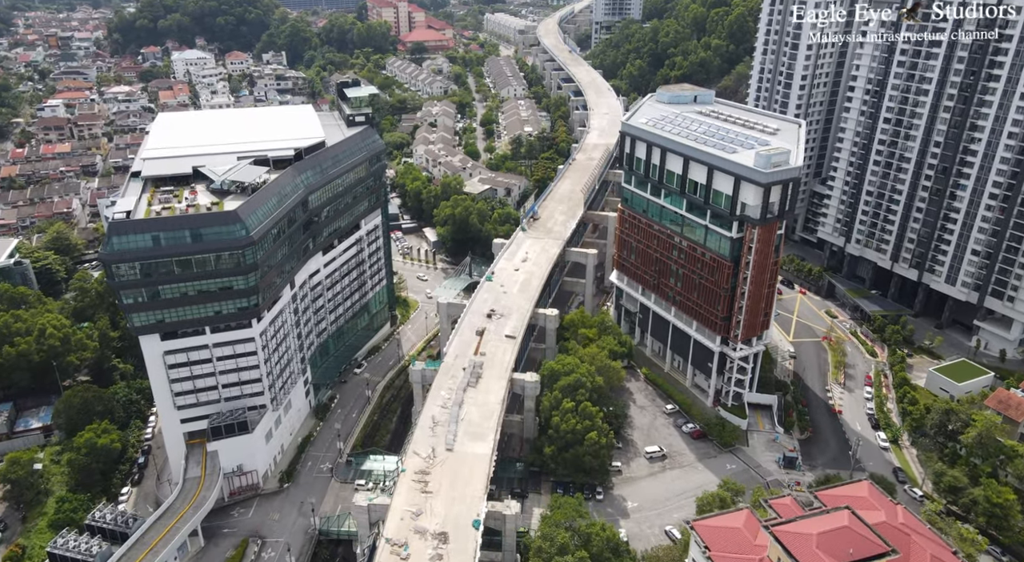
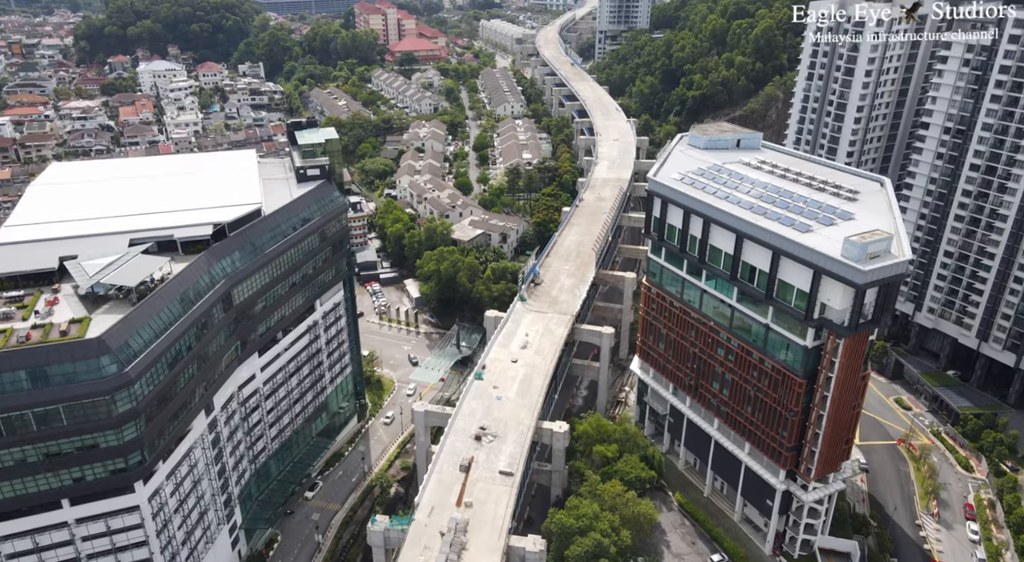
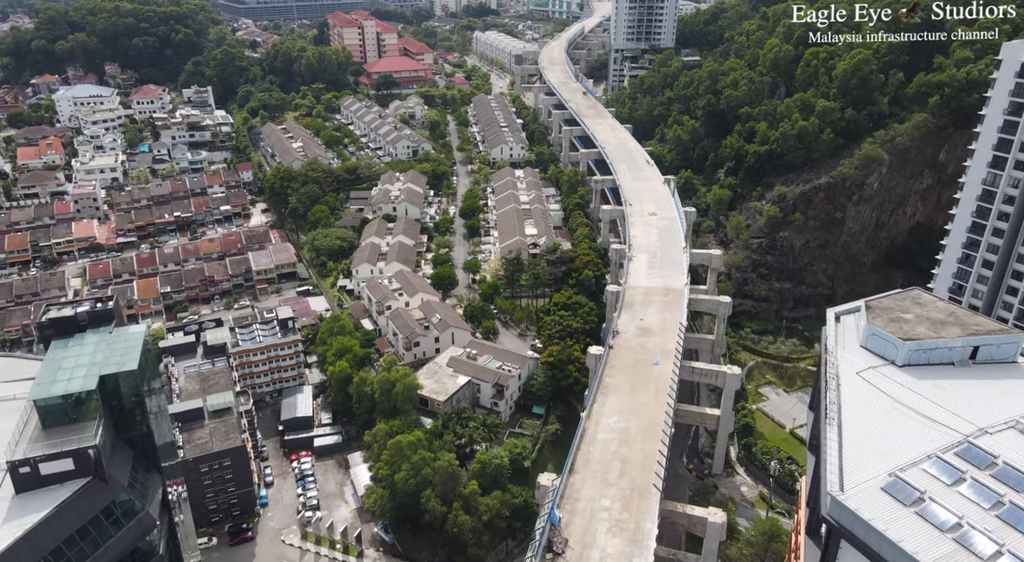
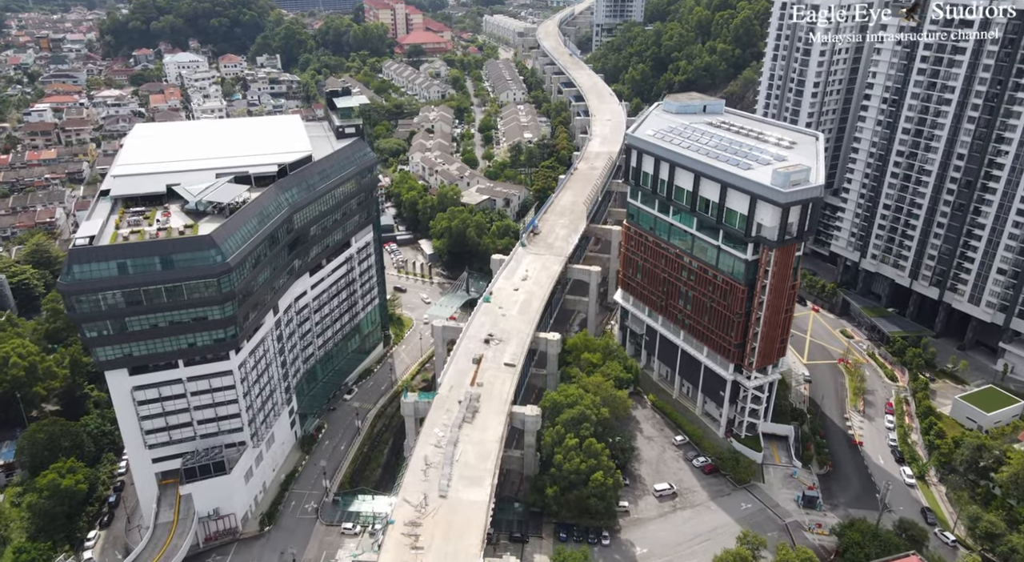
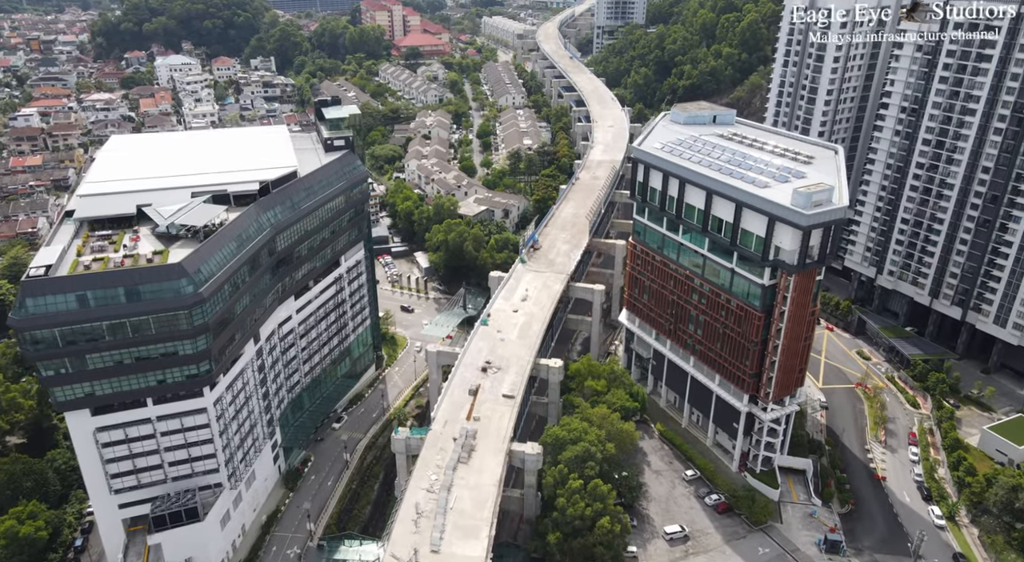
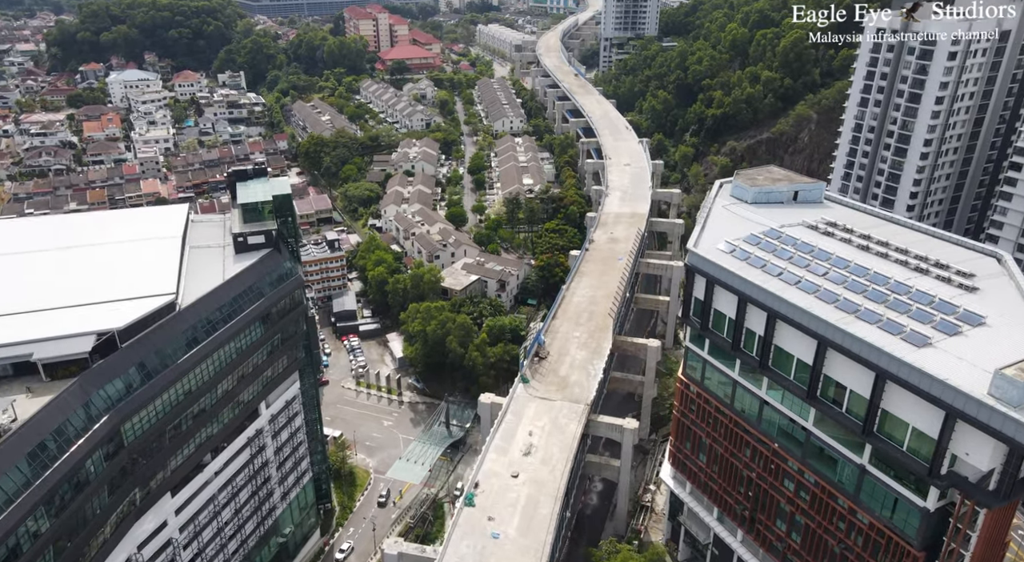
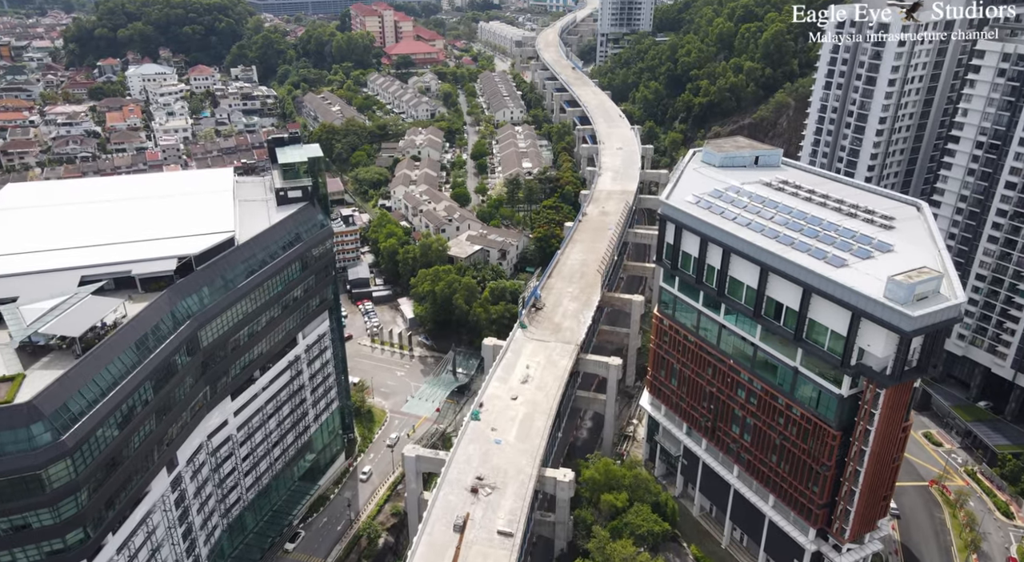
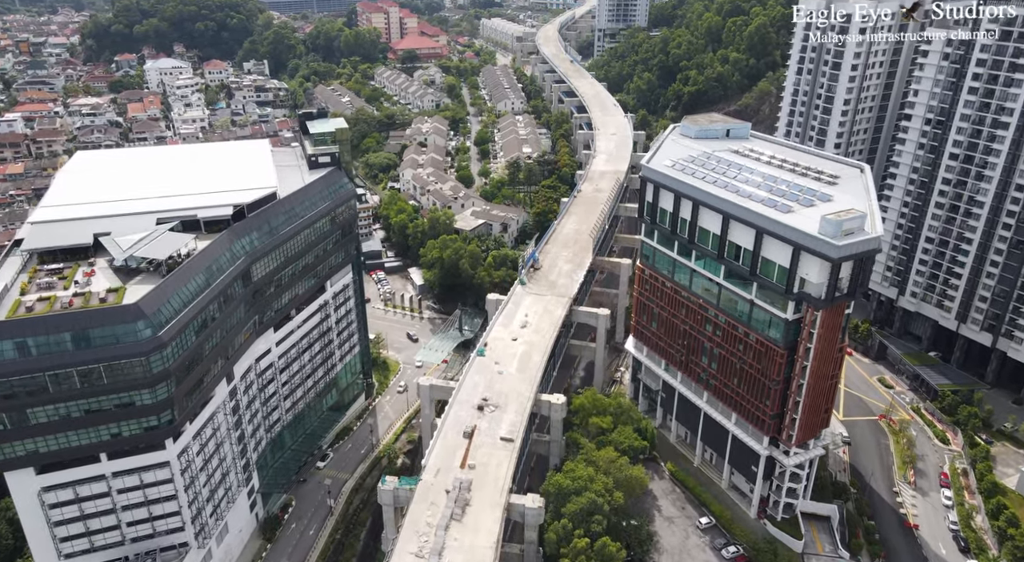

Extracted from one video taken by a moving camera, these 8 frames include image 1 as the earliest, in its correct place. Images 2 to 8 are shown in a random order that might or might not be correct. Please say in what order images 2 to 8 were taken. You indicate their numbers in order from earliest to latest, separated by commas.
4, 5, 8, 2, 7, 6, 3
